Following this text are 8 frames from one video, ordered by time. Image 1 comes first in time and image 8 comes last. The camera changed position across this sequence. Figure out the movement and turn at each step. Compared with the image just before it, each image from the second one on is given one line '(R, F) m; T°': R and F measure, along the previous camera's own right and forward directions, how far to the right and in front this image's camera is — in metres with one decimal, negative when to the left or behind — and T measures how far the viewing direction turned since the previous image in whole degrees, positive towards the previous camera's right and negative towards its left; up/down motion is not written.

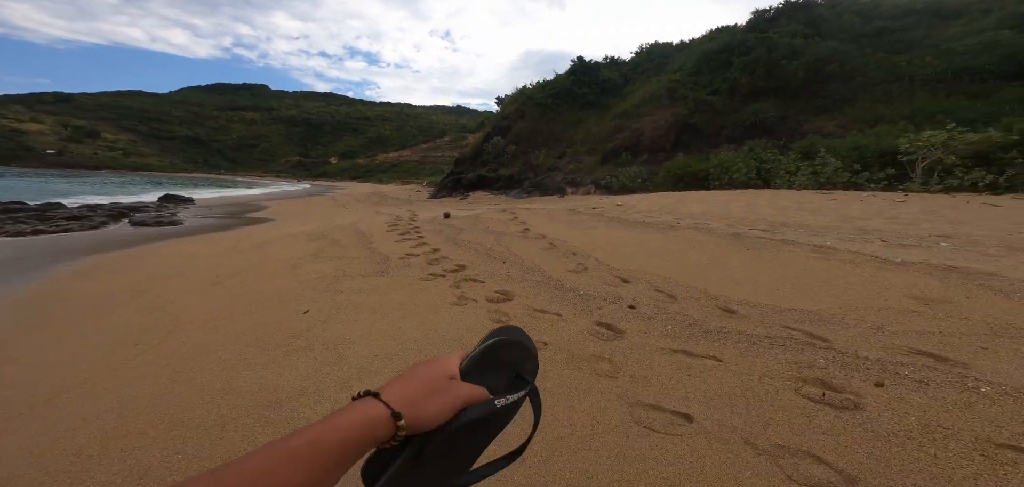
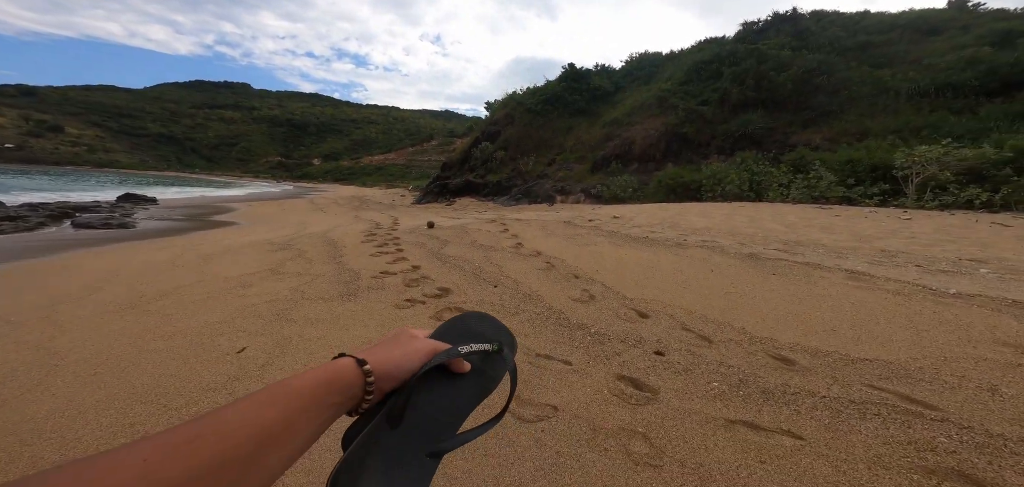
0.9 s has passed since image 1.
(-0.1, +0.6) m; +3°
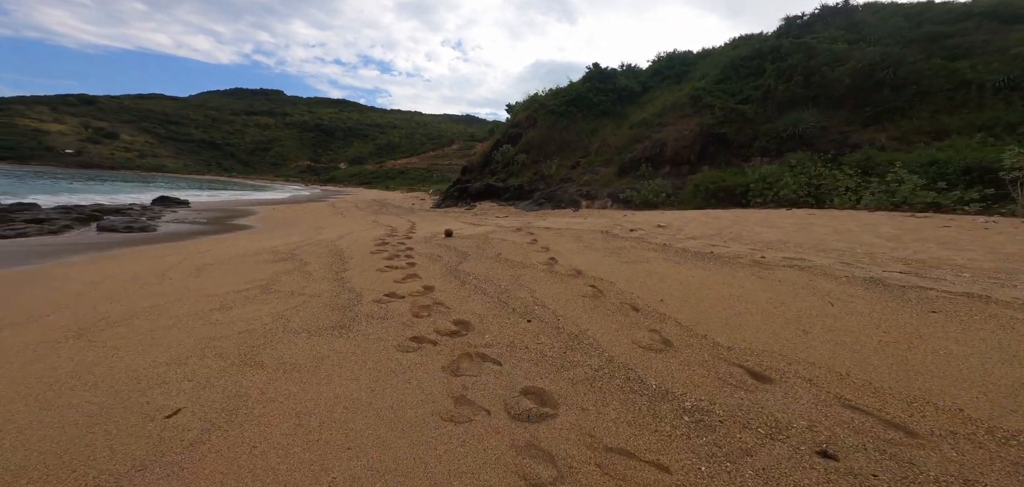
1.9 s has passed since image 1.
(-0.2, +0.8) m; -3°
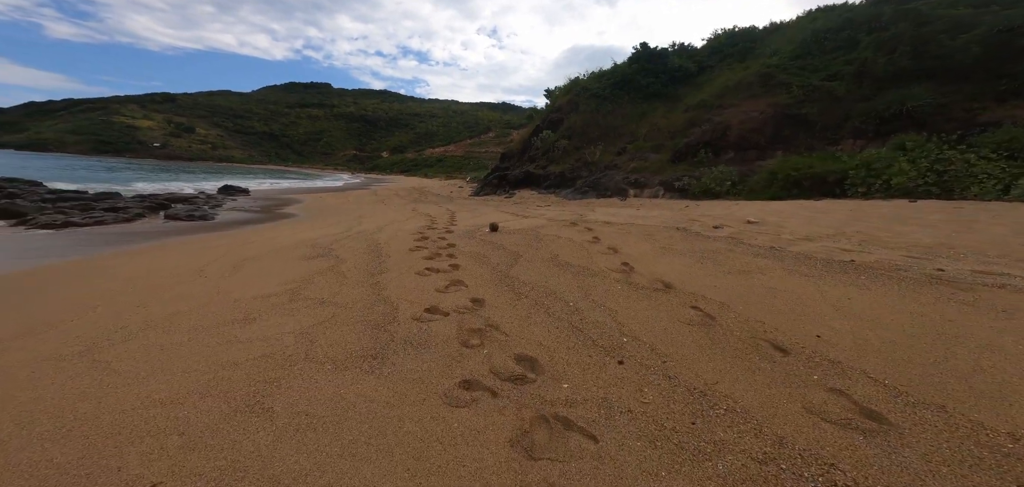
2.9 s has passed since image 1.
(-0.3, +0.7) m; -6°
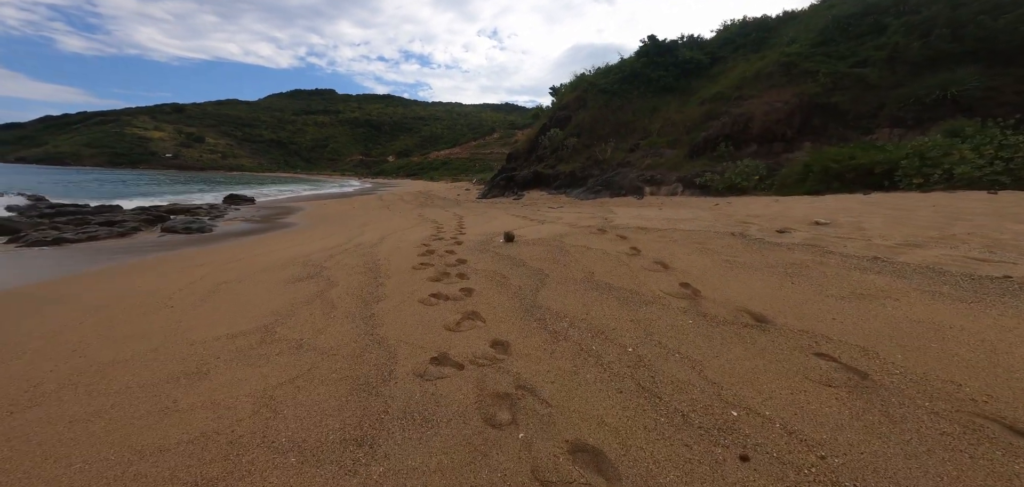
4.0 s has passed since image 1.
(-0.2, +0.7) m; -1°
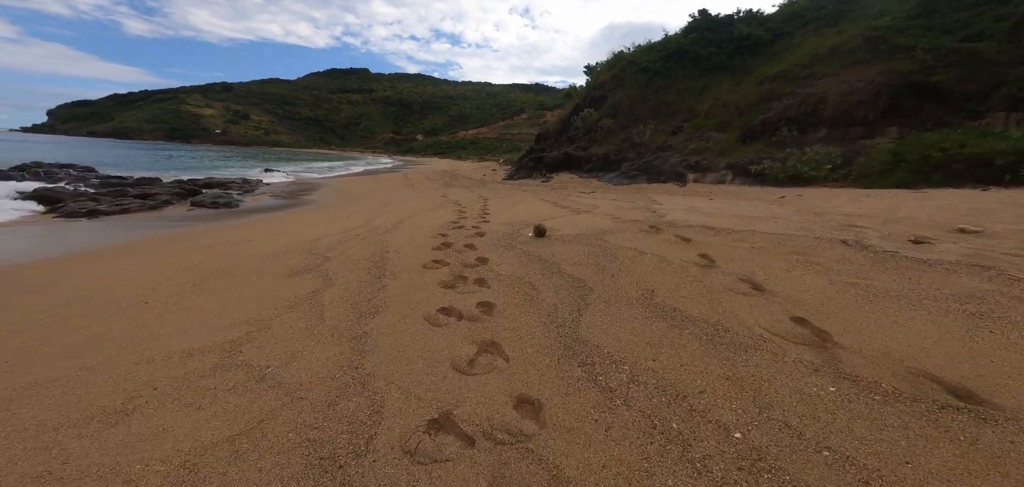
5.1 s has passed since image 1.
(-0.1, +0.8) m; -4°
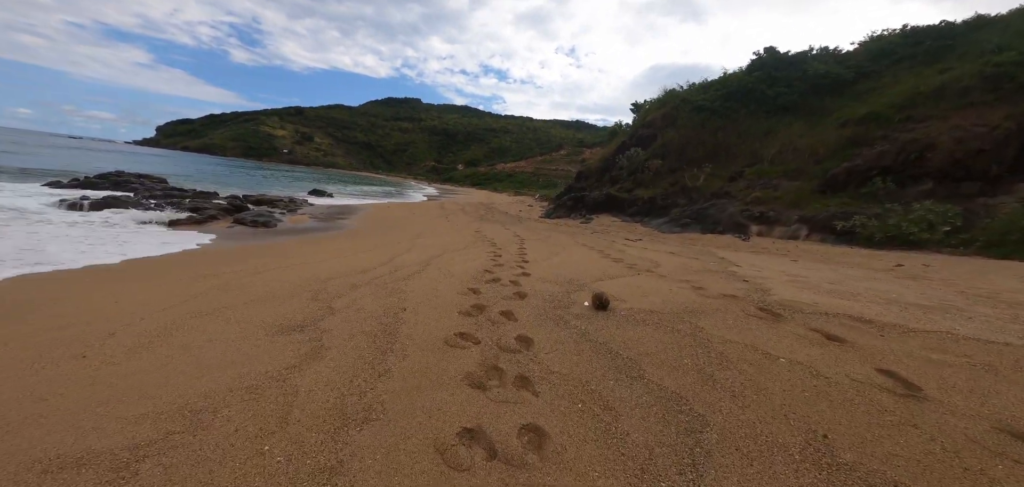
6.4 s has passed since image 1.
(-0.2, +0.8) m; -5°
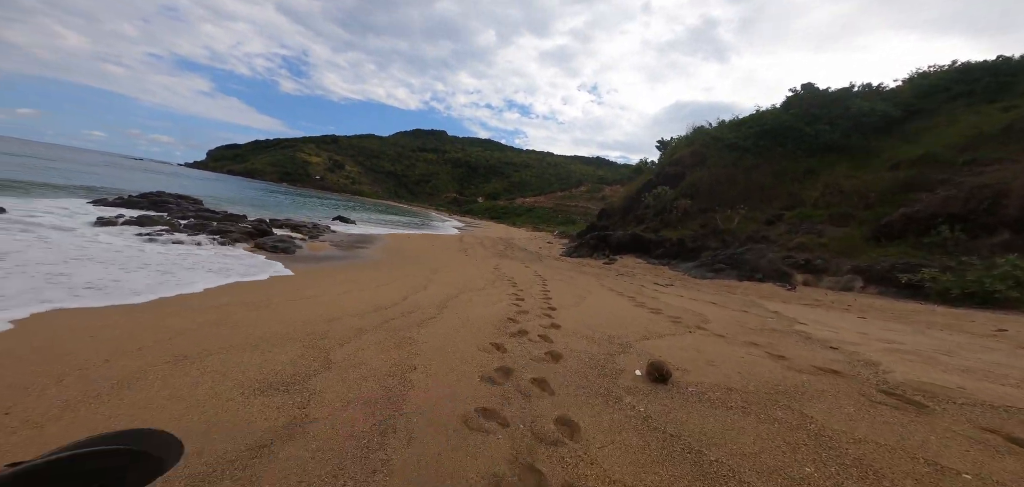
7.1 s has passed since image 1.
(-0.1, +0.5) m; -3°
